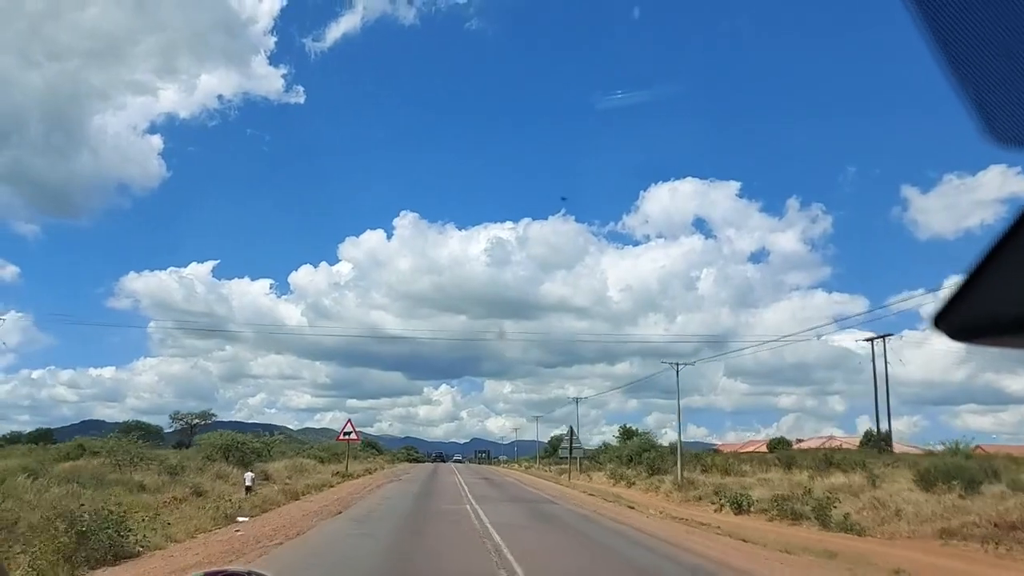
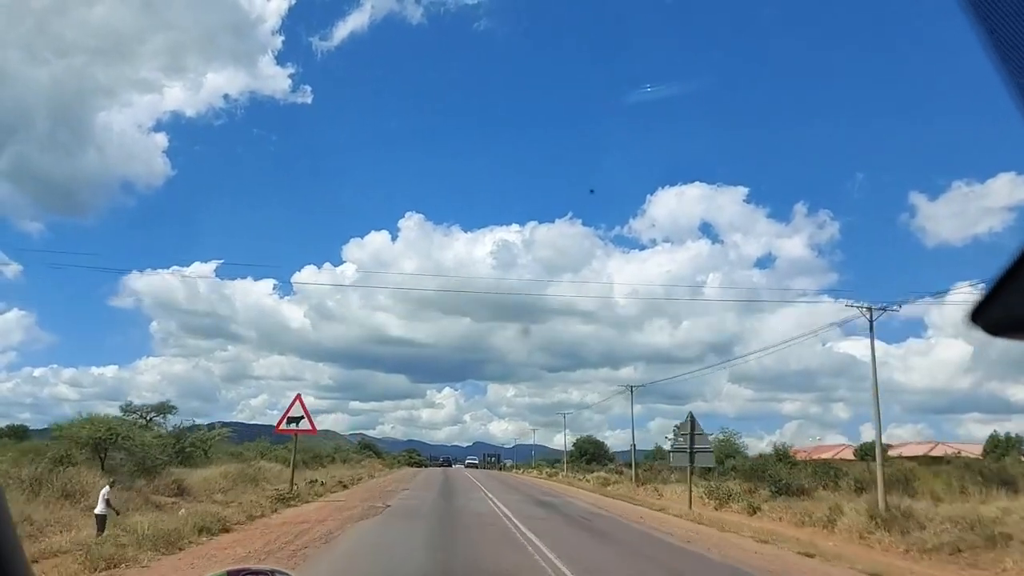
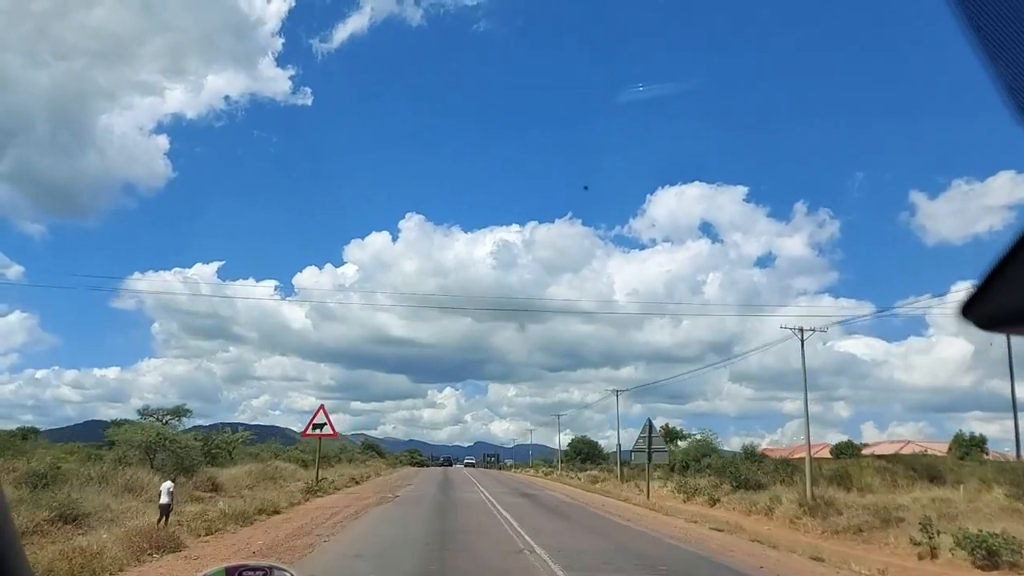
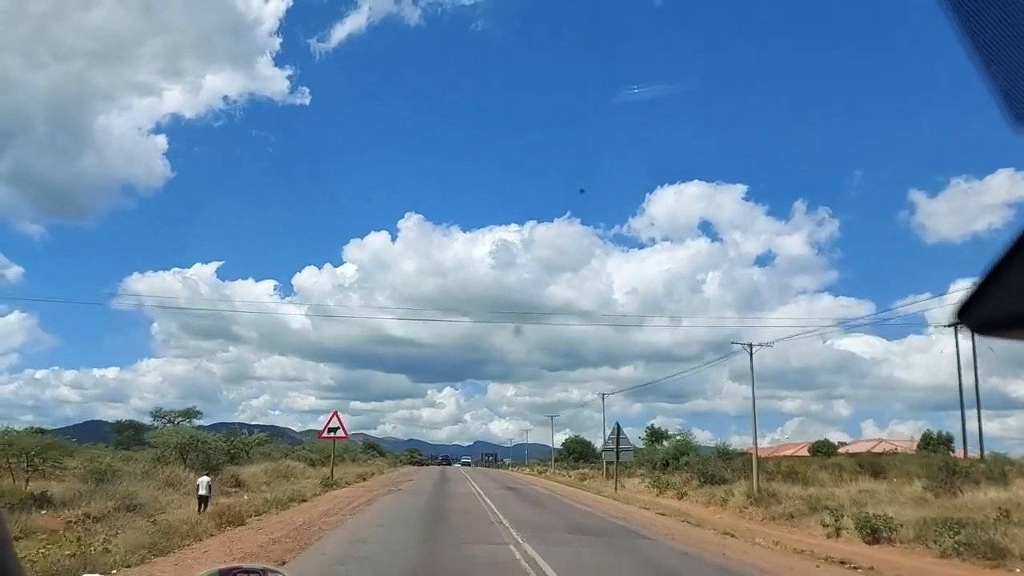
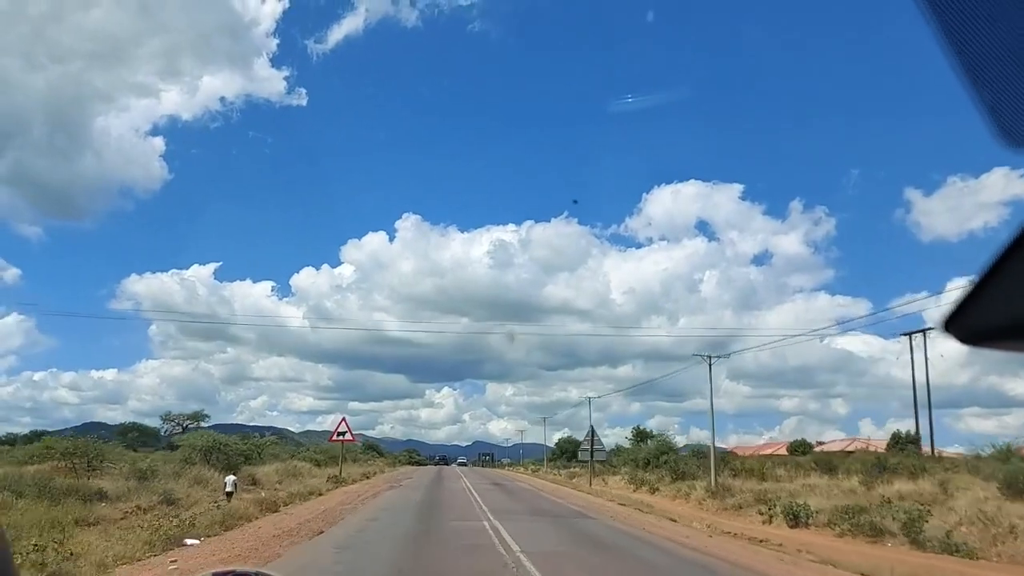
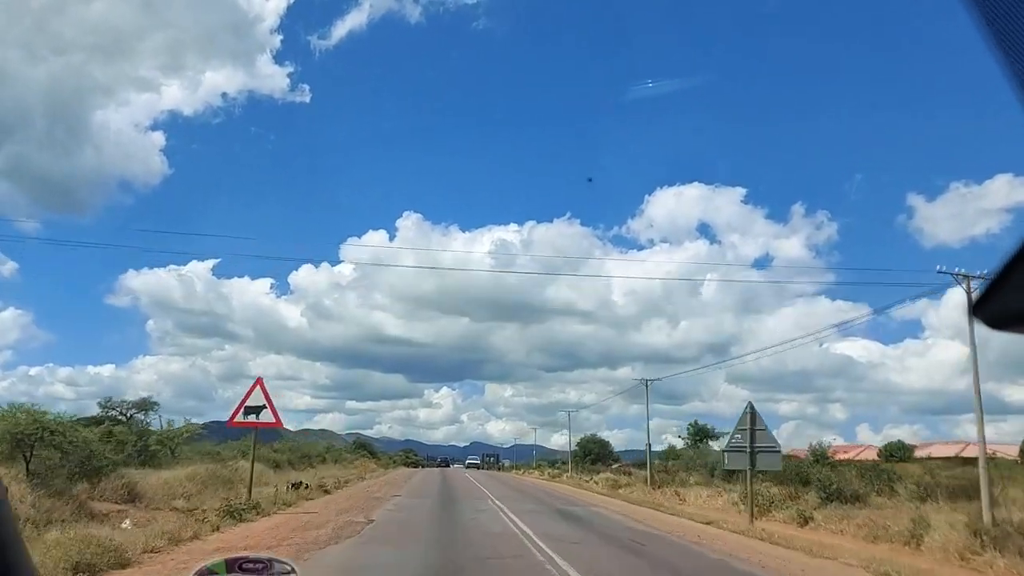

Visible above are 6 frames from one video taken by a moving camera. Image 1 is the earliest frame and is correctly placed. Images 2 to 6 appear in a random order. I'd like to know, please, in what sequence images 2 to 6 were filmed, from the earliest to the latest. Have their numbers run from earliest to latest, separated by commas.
5, 4, 3, 2, 6
